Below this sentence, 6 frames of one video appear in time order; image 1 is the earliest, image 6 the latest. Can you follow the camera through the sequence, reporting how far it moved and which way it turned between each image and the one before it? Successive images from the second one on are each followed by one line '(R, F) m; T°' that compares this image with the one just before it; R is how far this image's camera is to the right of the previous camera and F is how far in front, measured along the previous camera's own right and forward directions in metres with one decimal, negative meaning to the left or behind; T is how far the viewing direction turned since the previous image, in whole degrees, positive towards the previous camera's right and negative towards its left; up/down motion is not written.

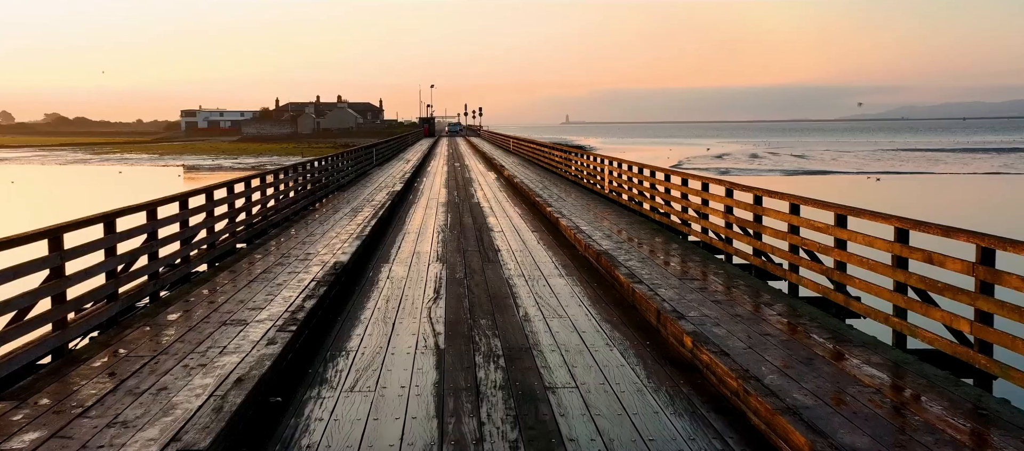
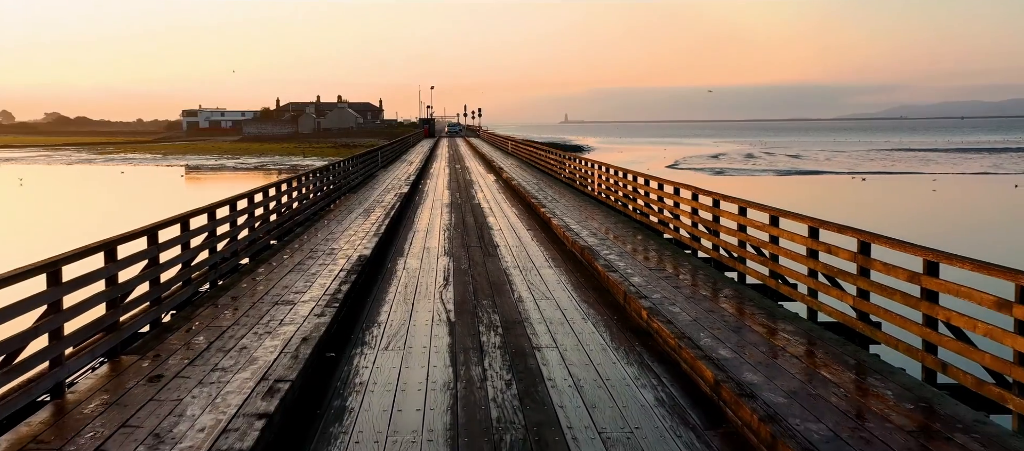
(+0.2, -0.6) m; -5°
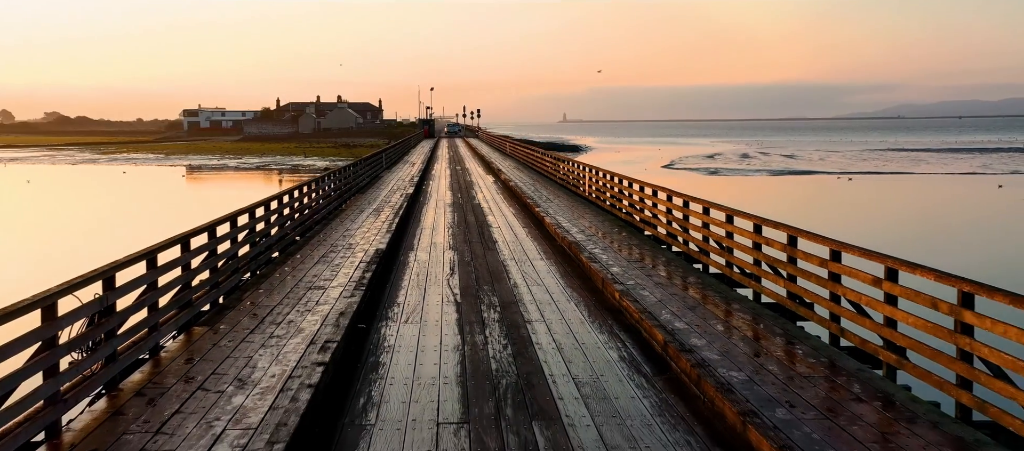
(0.0, -0.6) m; 0°
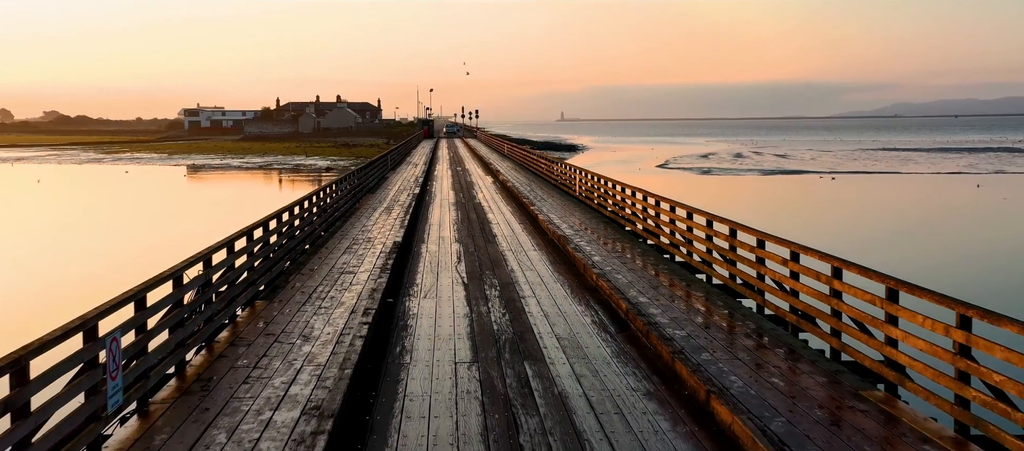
(0.0, -0.7) m; 0°
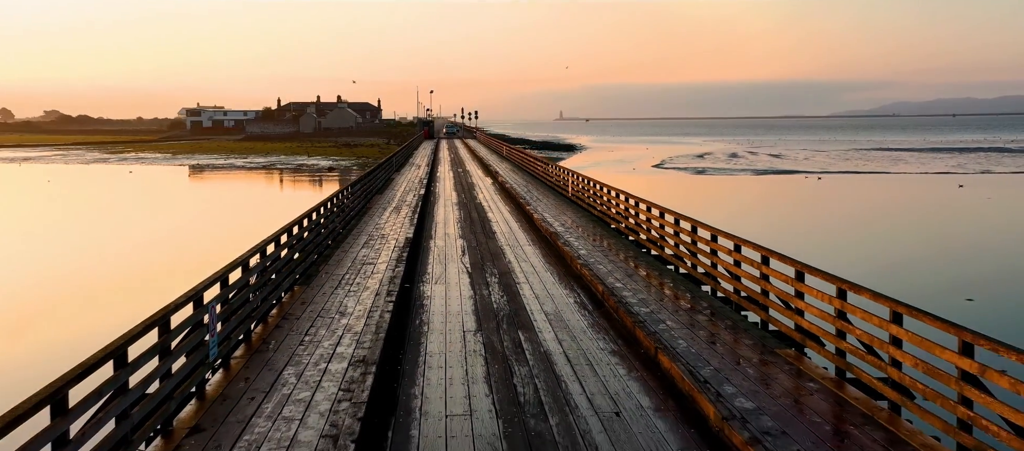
(0.0, -0.7) m; 0°
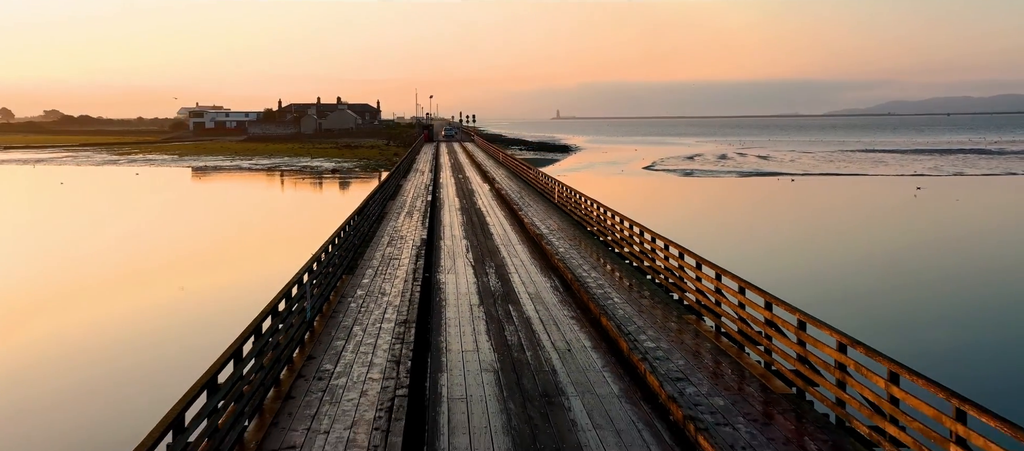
(0.0, -1.4) m; 0°
